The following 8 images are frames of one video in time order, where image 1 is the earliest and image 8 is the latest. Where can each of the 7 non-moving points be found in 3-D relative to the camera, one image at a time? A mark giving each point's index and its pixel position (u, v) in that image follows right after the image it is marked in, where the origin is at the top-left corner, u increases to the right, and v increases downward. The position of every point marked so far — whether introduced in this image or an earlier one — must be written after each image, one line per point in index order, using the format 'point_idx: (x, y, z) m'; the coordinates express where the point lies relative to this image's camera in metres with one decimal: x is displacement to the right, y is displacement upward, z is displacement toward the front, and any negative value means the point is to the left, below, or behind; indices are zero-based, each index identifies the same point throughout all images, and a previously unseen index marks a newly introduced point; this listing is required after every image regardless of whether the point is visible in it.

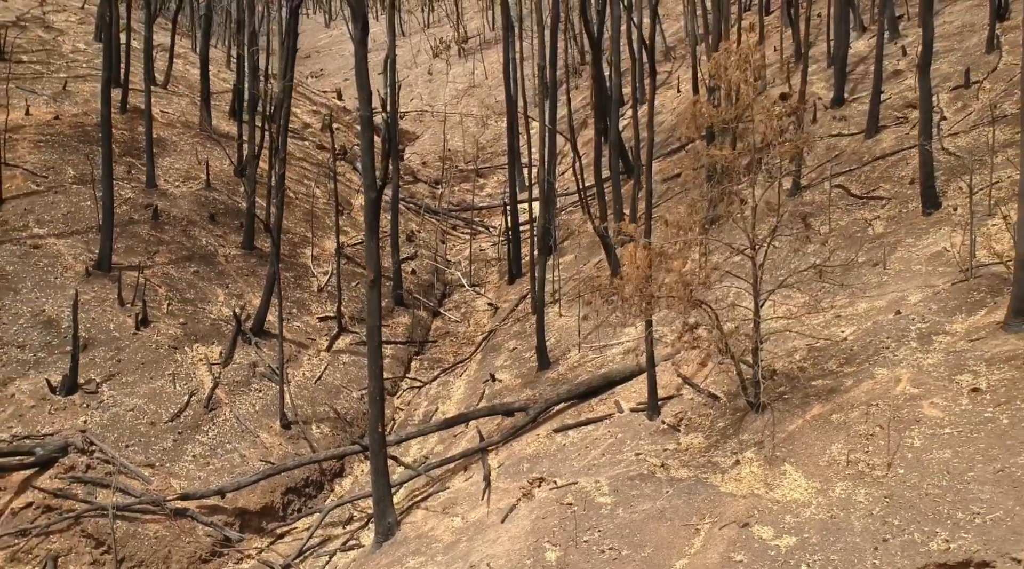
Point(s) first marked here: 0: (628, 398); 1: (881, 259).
0: (+1.2, -1.3, +14.7) m
1: (+4.3, +0.3, +15.7) m
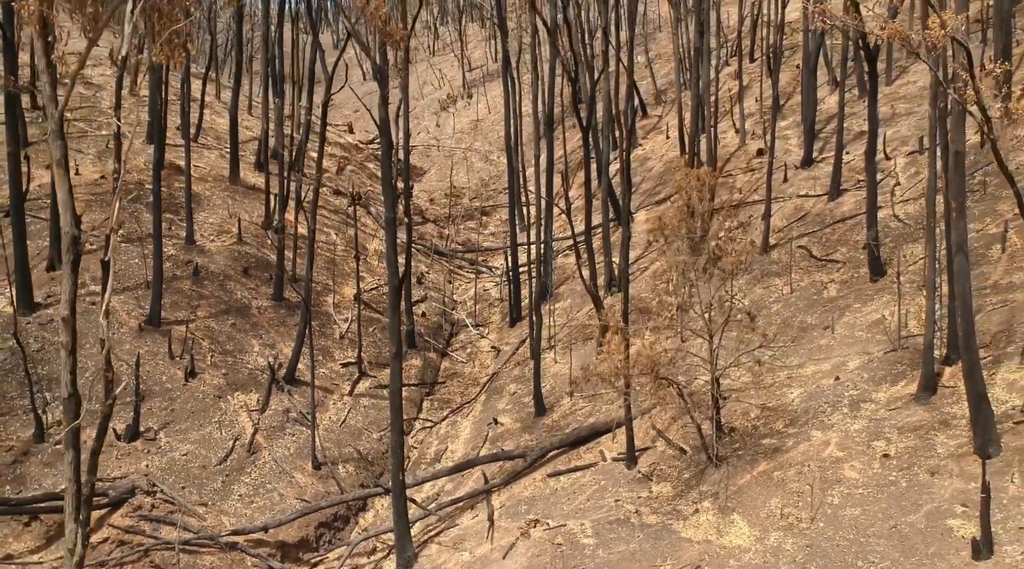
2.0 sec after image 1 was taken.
0: (+1.2, -2.1, +17.2) m
1: (+4.3, -0.5, +18.2) m
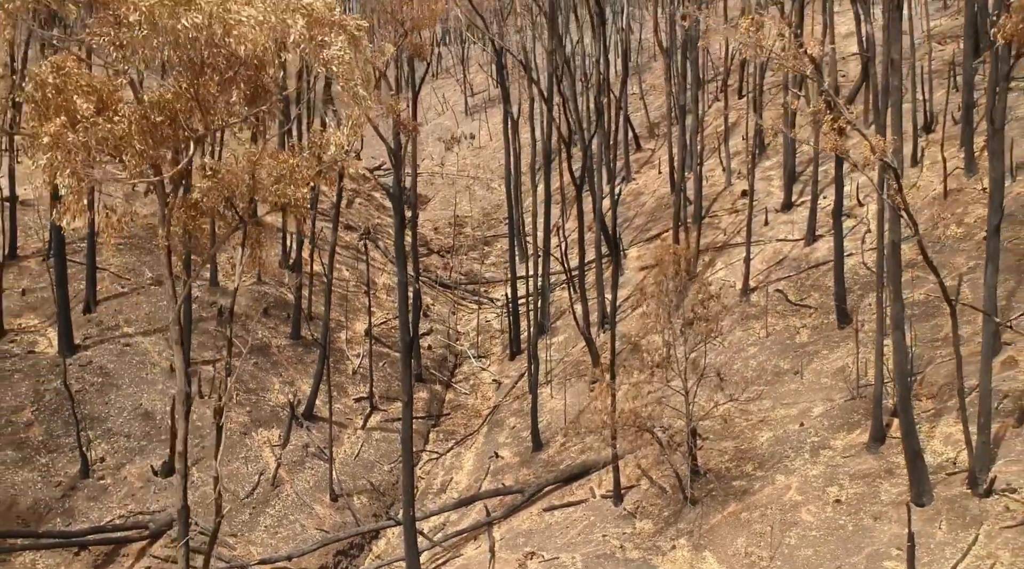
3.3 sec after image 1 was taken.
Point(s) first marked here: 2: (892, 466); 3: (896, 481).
0: (+1.2, -2.9, +19.1) m
1: (+4.3, -1.3, +20.1) m
2: (+4.7, -2.3, +16.7) m
3: (+4.7, -2.4, +16.4) m
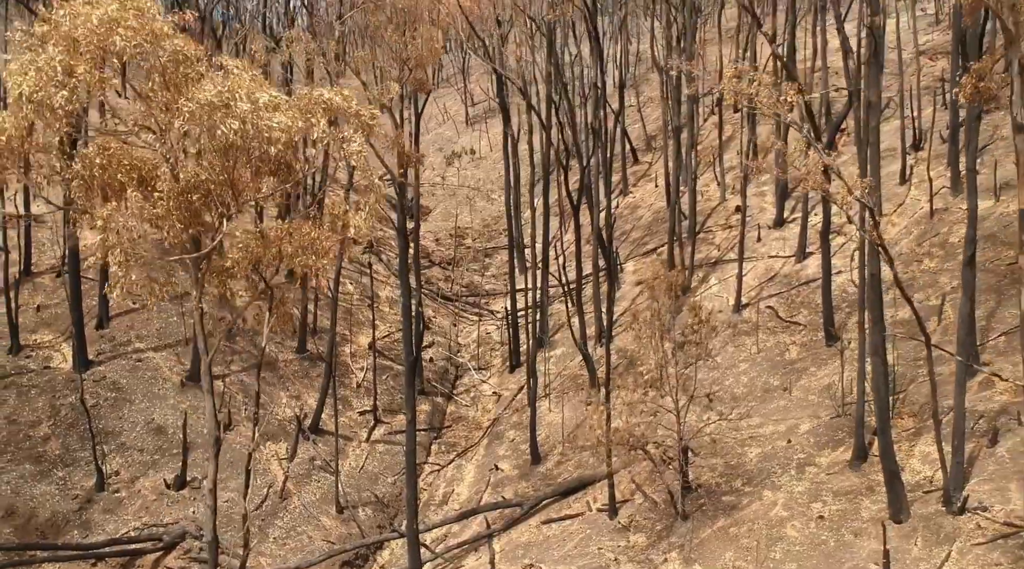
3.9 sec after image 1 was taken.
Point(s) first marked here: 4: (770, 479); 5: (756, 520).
0: (+1.2, -3.2, +19.8) m
1: (+4.3, -1.6, +20.8) m
2: (+4.7, -2.6, +17.5) m
3: (+4.7, -2.7, +17.2) m
4: (+3.5, -2.6, +18.3) m
5: (+3.2, -3.1, +17.7) m
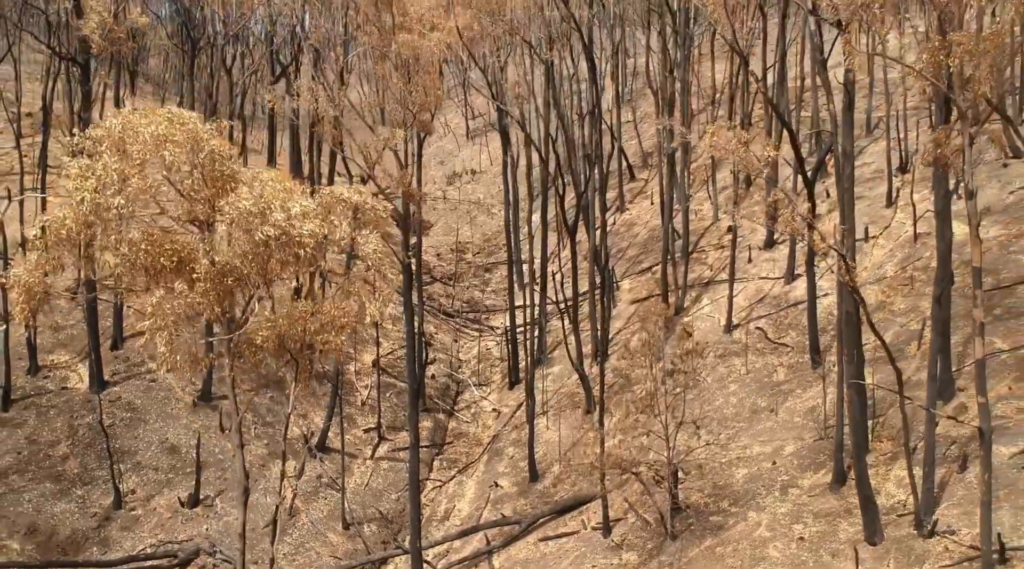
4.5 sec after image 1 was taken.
0: (+1.2, -3.6, +20.8) m
1: (+4.3, -2.0, +21.8) m
2: (+4.7, -3.0, +18.4) m
3: (+4.6, -3.1, +18.1) m
4: (+3.5, -3.1, +19.2) m
5: (+3.2, -3.5, +18.7) m
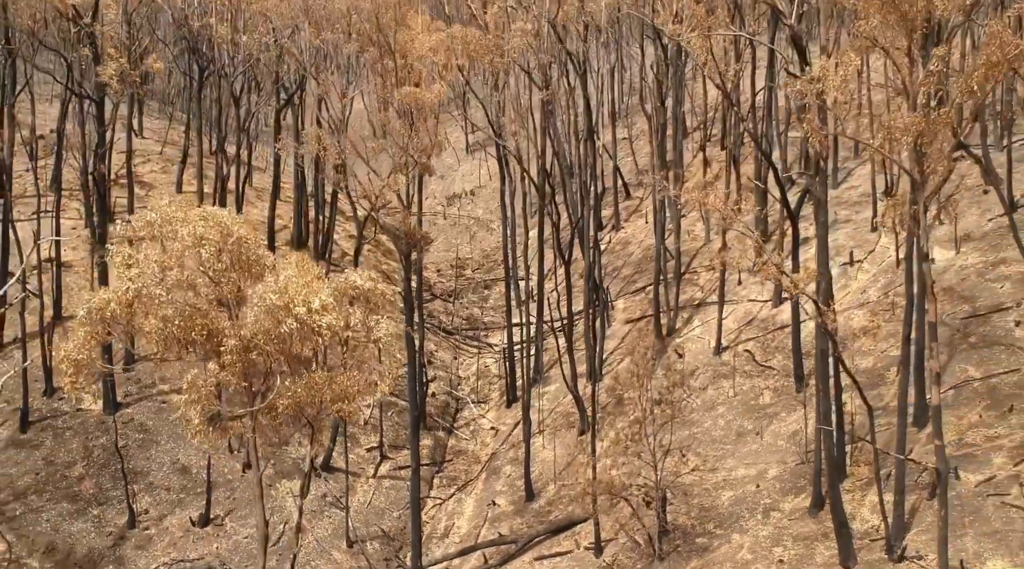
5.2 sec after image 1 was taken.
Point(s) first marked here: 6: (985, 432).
0: (+1.2, -4.1, +21.8) m
1: (+4.2, -2.5, +22.8) m
2: (+4.6, -3.5, +19.4) m
3: (+4.6, -3.6, +19.1) m
4: (+3.4, -3.6, +20.2) m
5: (+3.1, -4.0, +19.7) m
6: (+6.9, -2.2, +19.8) m
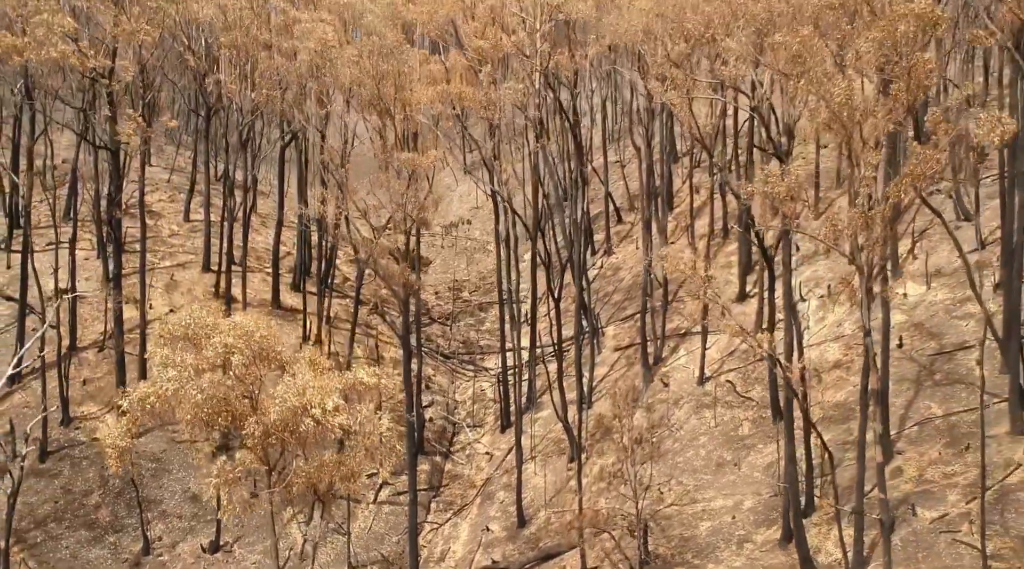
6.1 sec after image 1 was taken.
0: (+1.0, -4.8, +23.2) m
1: (+4.1, -3.2, +24.2) m
2: (+4.5, -4.2, +20.8) m
3: (+4.4, -4.4, +20.5) m
4: (+3.3, -4.3, +21.6) m
5: (+3.0, -4.7, +21.1) m
6: (+6.8, -2.9, +21.1) m
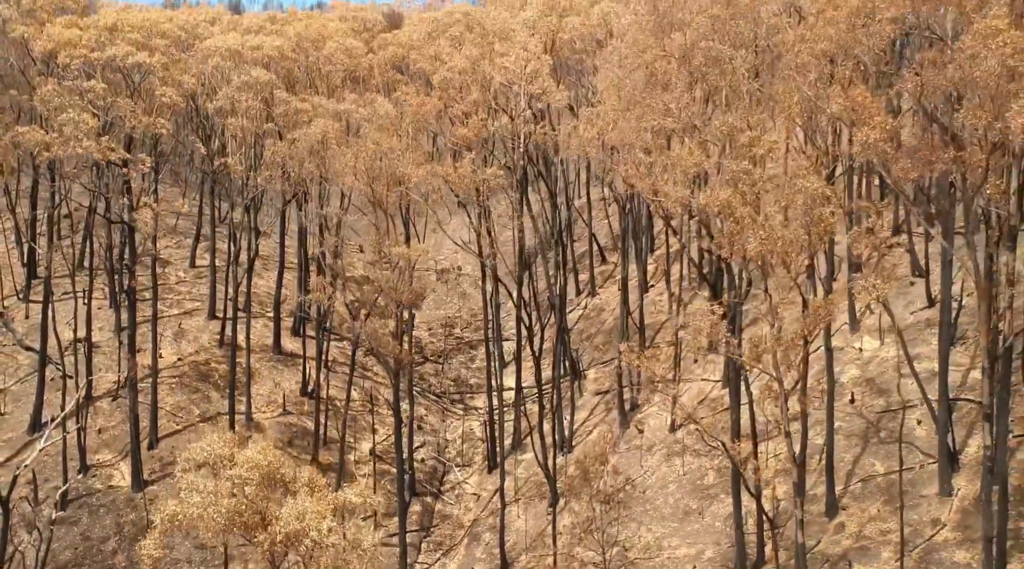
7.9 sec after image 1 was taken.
0: (+0.7, -6.1, +25.4) m
1: (+3.7, -4.5, +26.4) m
2: (+4.1, -5.5, +23.0) m
3: (+4.1, -5.6, +22.7) m
4: (+3.0, -5.5, +23.9) m
5: (+2.7, -6.0, +23.3) m
6: (+6.4, -4.2, +23.4) m
